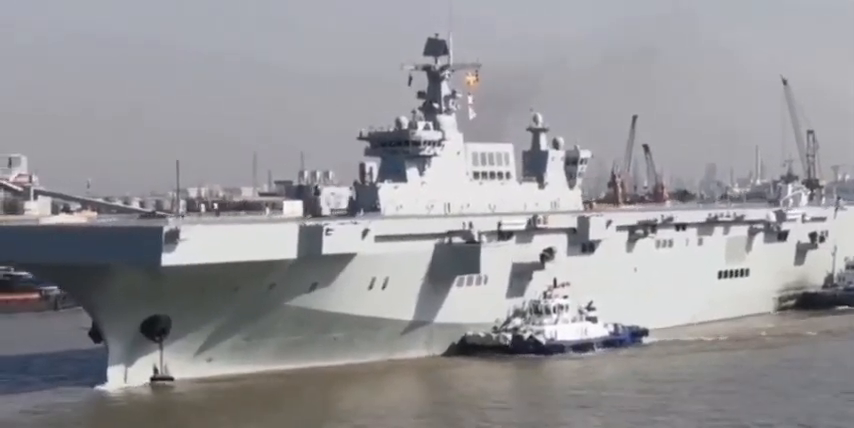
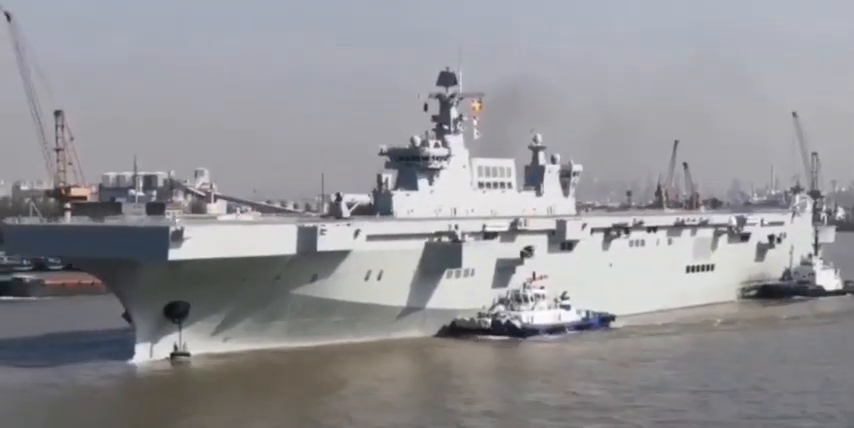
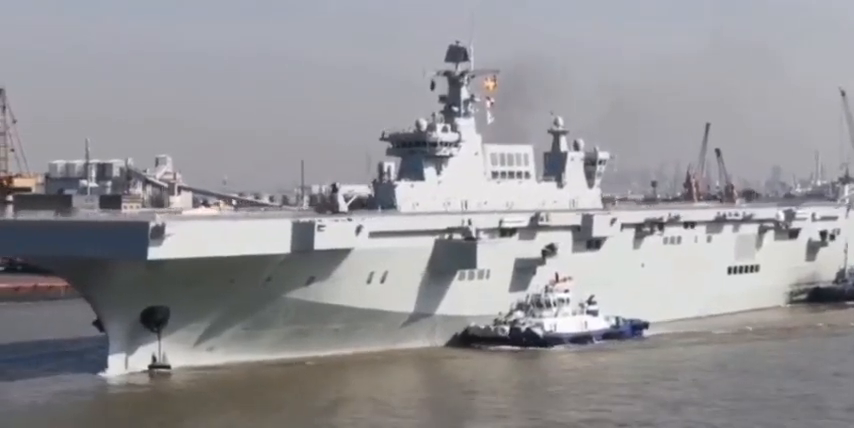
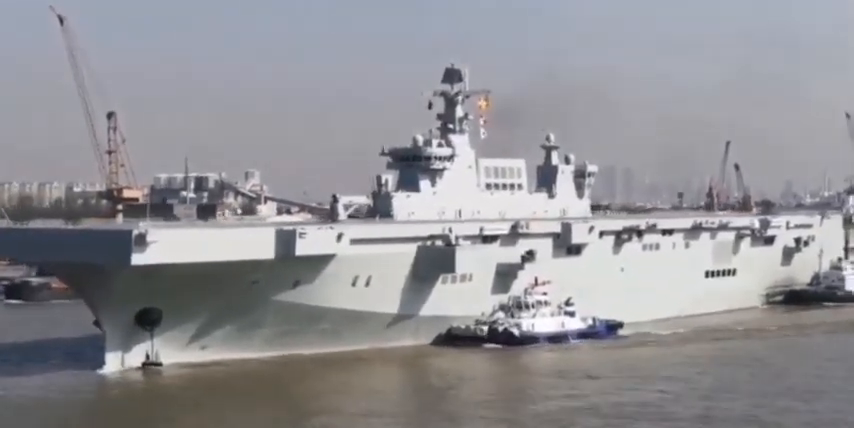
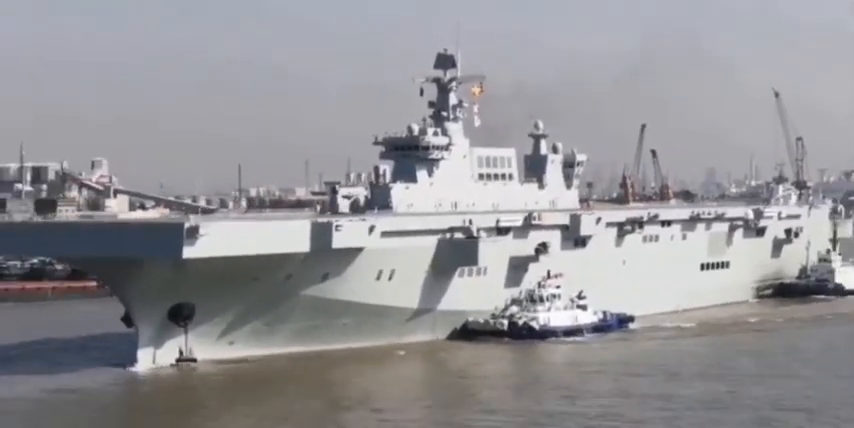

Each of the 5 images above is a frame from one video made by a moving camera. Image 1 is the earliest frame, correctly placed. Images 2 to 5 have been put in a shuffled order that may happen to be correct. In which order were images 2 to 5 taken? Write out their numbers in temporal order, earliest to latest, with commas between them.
5, 3, 2, 4
